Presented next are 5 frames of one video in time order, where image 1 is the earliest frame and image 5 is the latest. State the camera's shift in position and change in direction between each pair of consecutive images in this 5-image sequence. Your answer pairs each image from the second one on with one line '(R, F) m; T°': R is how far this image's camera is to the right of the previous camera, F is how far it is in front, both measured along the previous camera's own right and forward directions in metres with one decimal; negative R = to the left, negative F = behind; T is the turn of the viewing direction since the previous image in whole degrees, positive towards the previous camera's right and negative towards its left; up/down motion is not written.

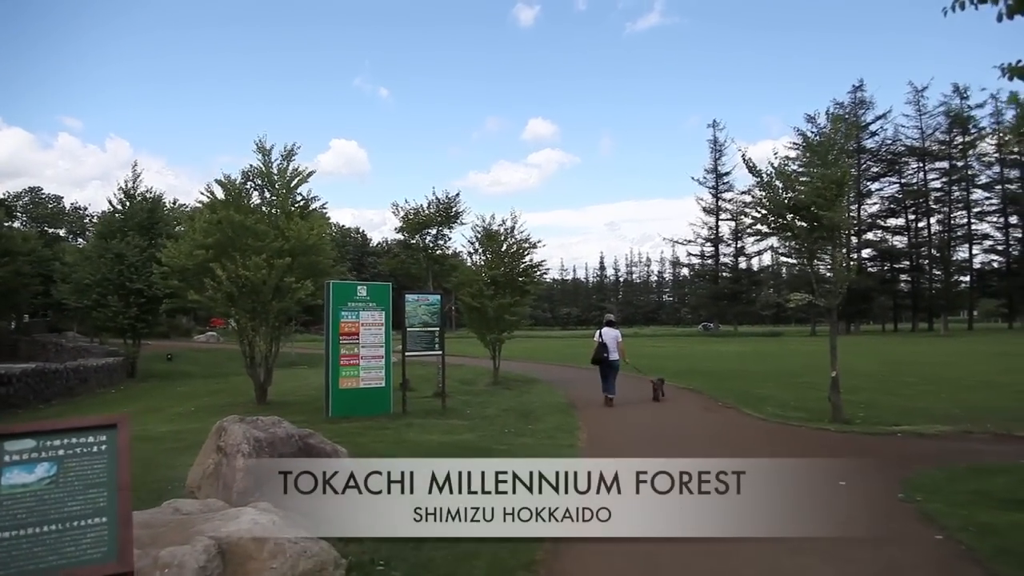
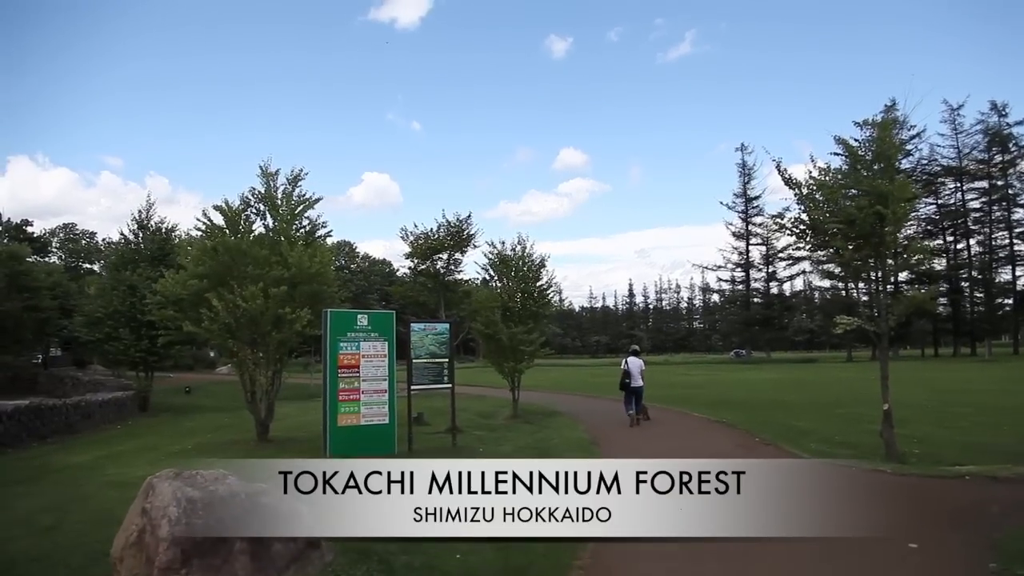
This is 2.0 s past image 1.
(+0.3, +1.2) m; -2°
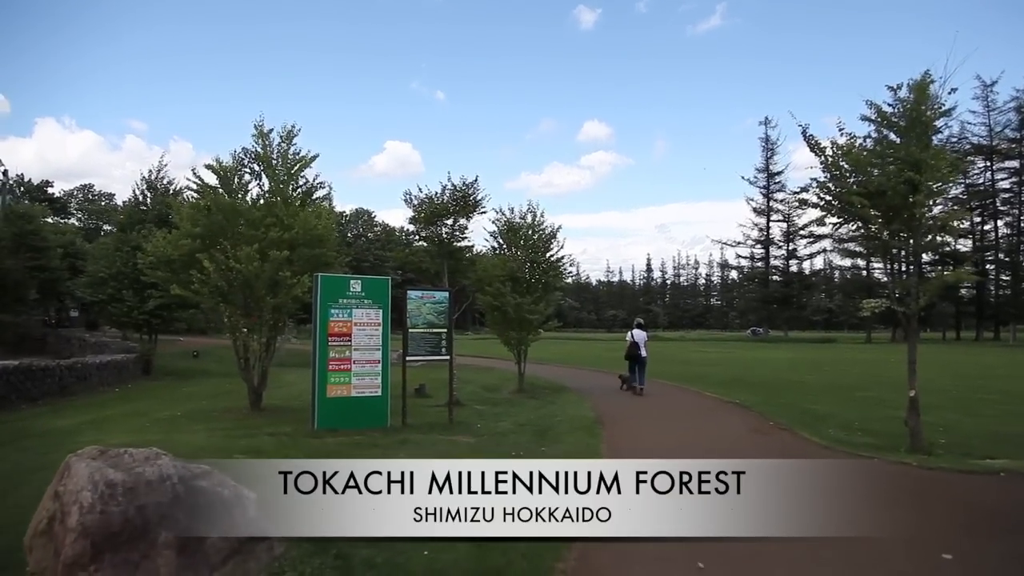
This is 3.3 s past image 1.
(+0.2, +0.8) m; -1°
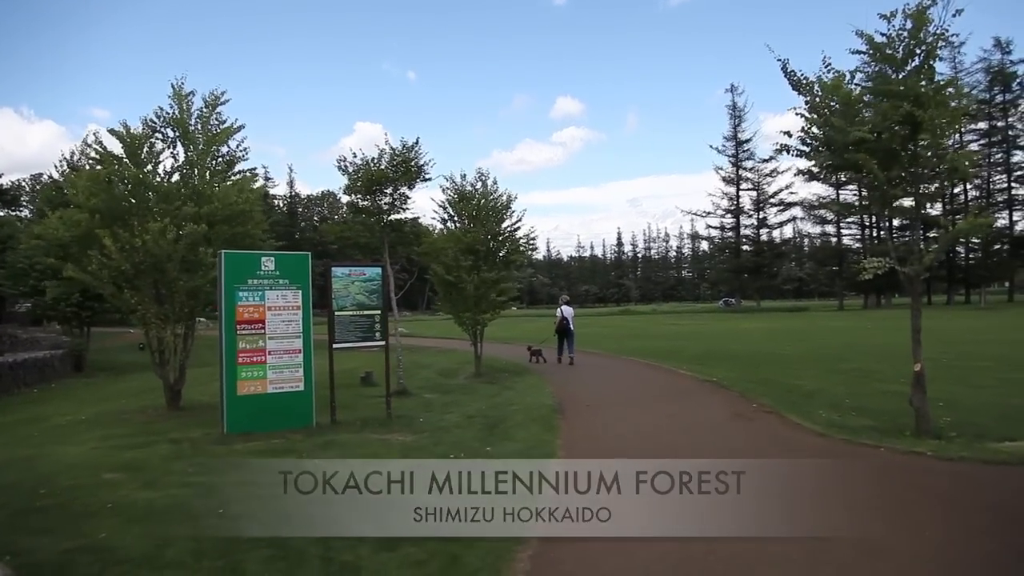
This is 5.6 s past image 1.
(+0.5, +1.8) m; +2°
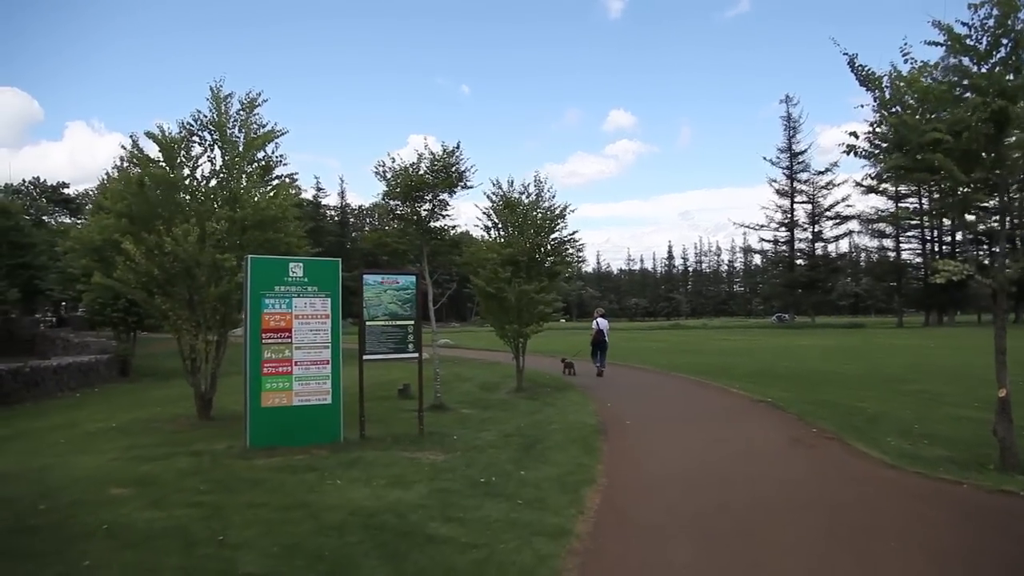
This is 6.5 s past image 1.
(+0.1, +0.7) m; -4°
